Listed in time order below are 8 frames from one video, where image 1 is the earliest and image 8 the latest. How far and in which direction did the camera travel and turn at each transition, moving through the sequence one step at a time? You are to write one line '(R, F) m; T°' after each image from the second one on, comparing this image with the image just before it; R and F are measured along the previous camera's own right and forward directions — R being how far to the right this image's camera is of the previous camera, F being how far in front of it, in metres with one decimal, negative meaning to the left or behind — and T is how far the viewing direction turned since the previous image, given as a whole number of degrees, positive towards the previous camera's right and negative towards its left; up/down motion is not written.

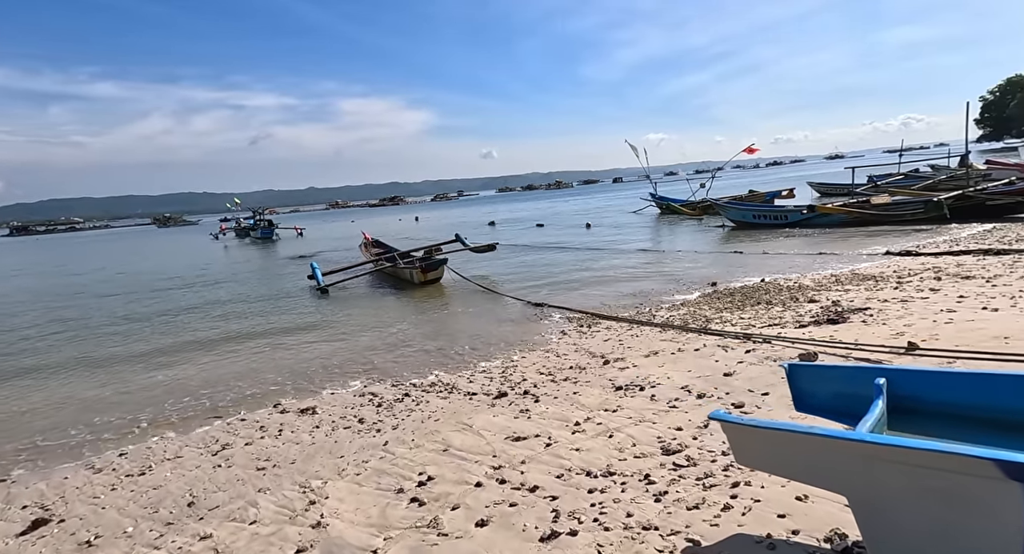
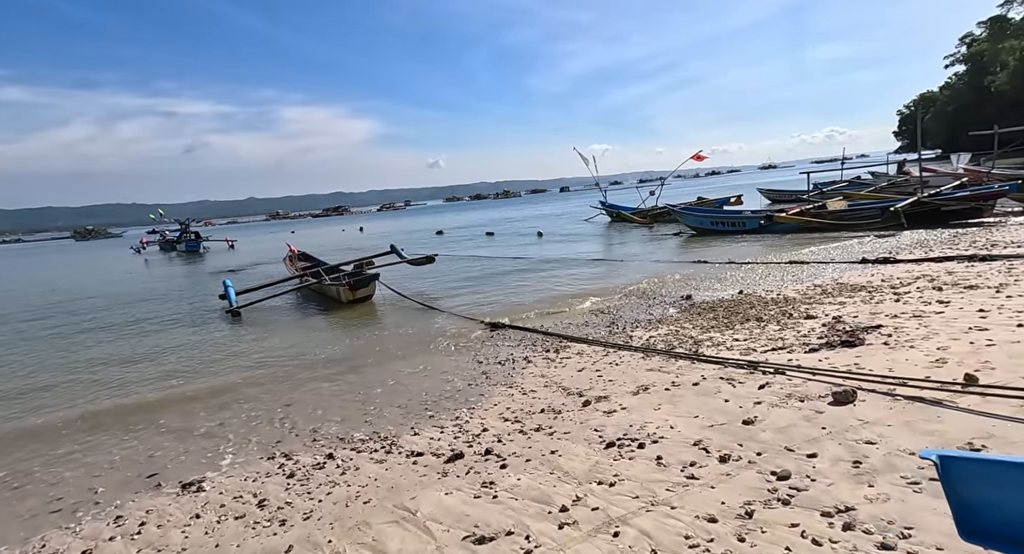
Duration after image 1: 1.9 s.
(-0.1, +1.8) m; +5°
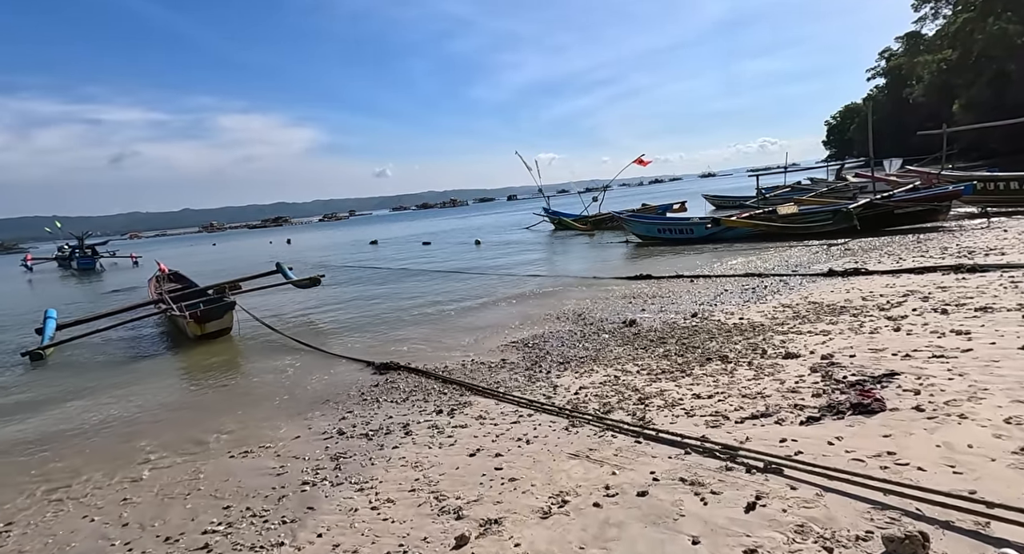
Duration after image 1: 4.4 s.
(+1.0, +2.8) m; +5°
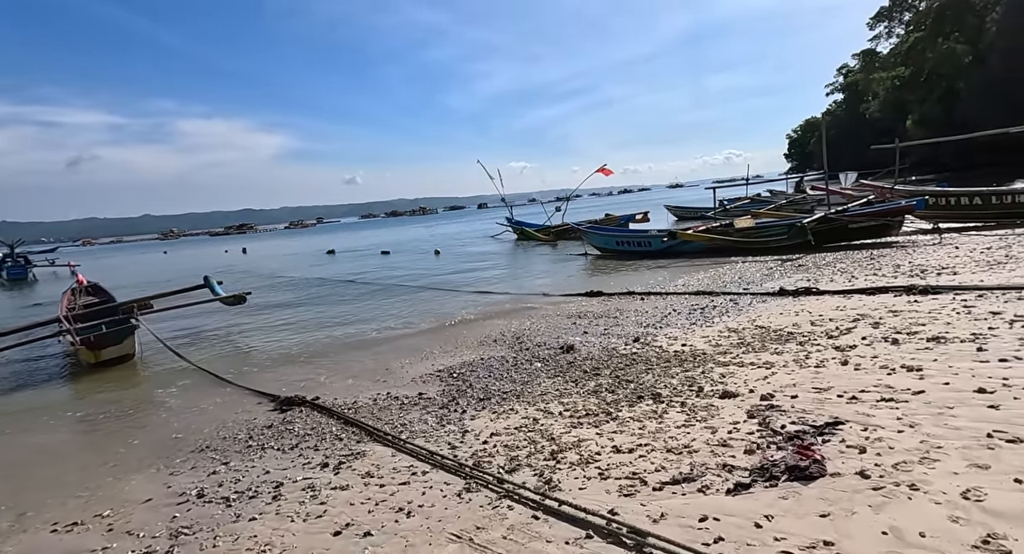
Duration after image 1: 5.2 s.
(+0.8, +0.9) m; +3°
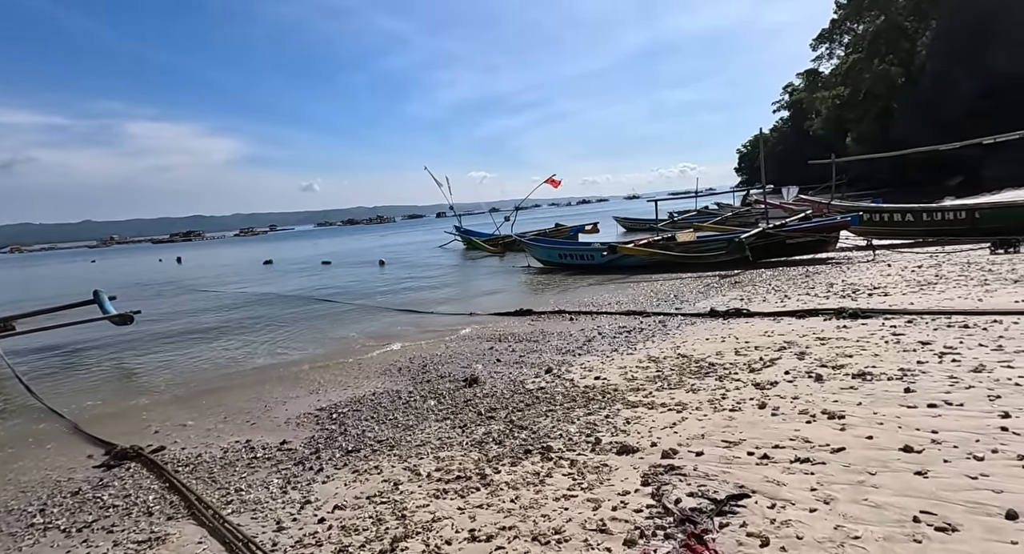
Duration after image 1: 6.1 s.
(+1.0, +1.1) m; +4°
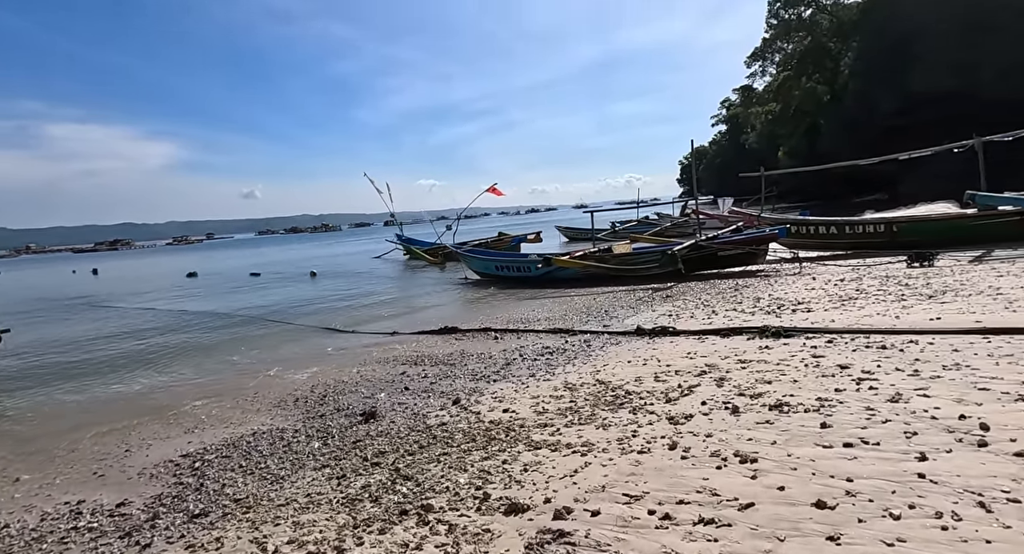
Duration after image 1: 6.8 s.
(+0.7, +0.8) m; +5°
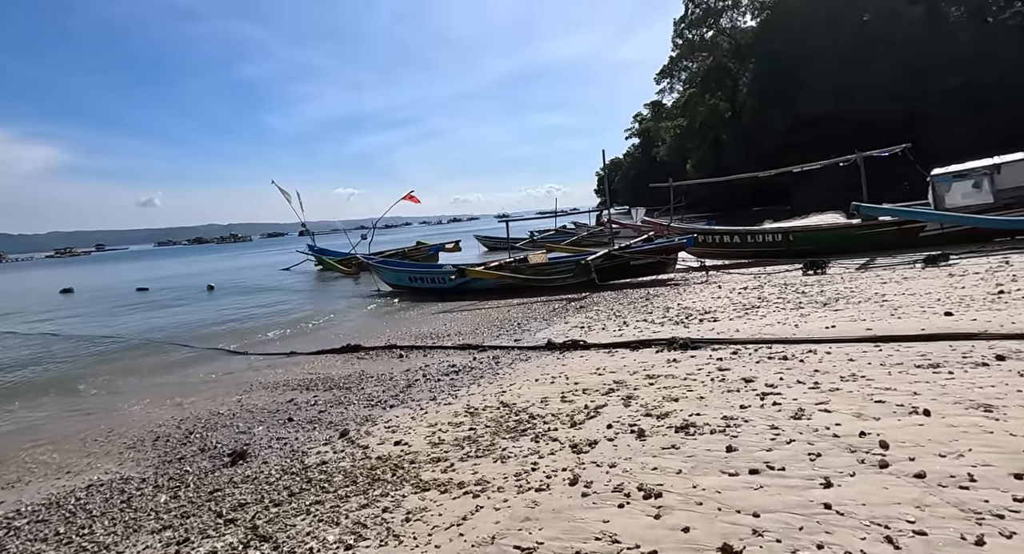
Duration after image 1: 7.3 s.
(+0.4, +0.6) m; +8°
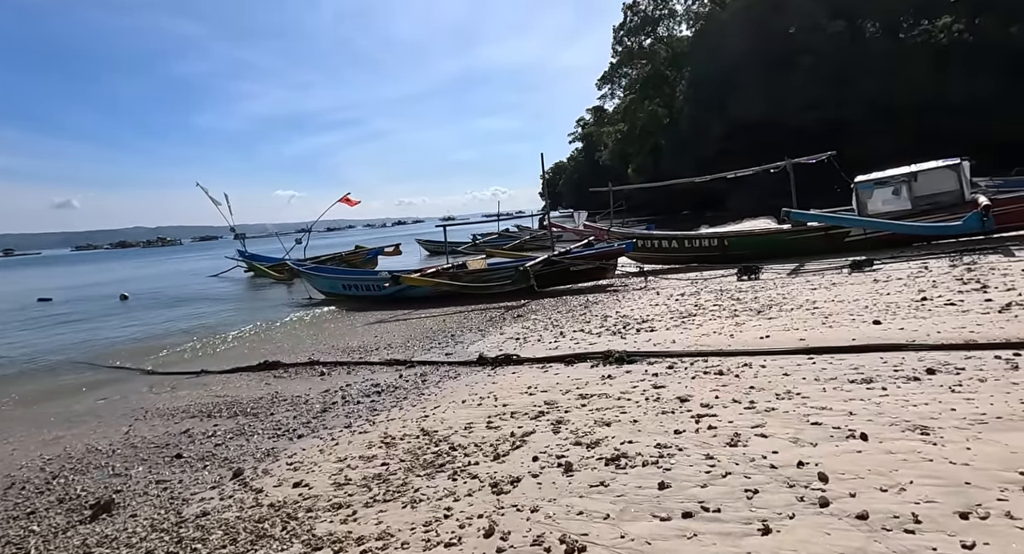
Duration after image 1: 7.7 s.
(+0.3, +0.6) m; +6°
